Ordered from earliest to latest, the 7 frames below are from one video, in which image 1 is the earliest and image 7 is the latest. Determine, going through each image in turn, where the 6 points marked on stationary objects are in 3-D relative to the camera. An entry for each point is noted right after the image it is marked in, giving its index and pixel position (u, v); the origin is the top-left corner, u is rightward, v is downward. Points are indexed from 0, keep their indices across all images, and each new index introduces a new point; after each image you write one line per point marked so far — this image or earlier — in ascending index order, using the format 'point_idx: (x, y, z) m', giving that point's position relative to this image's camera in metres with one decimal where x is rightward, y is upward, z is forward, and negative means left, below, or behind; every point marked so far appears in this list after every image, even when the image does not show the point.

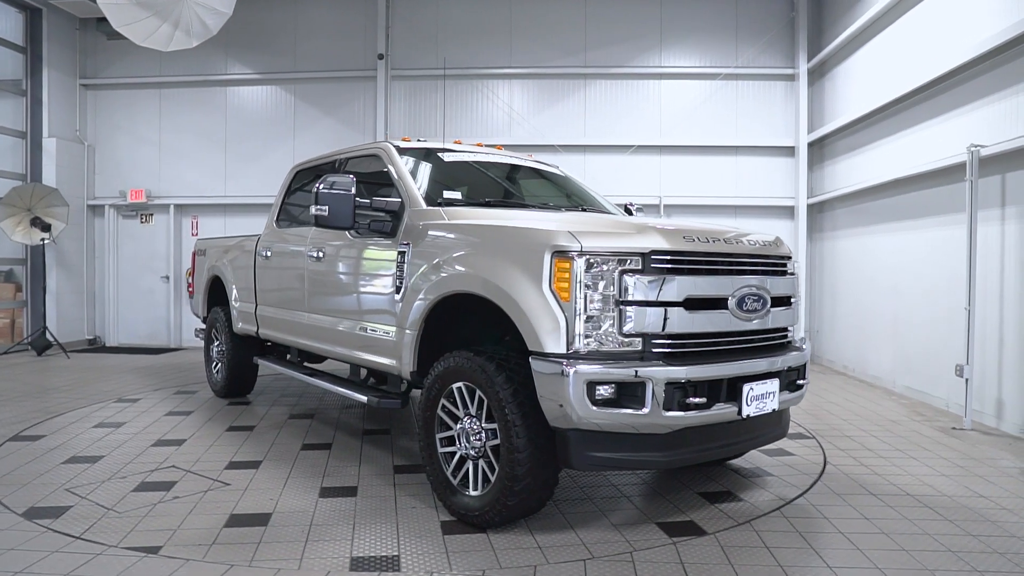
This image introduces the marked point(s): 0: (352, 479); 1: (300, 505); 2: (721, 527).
0: (-1.0, -1.2, +4.2) m
1: (-1.1, -1.2, +3.8) m
2: (+1.1, -1.2, +3.5) m
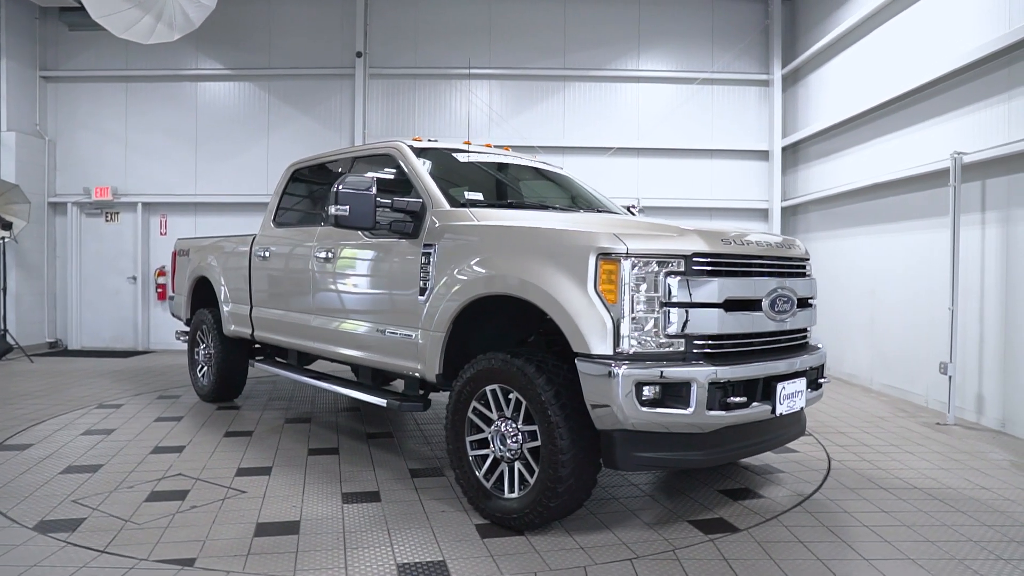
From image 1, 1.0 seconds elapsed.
0: (-0.8, -1.2, +4.2) m
1: (-1.0, -1.2, +3.7) m
2: (+1.2, -1.2, +3.6) m
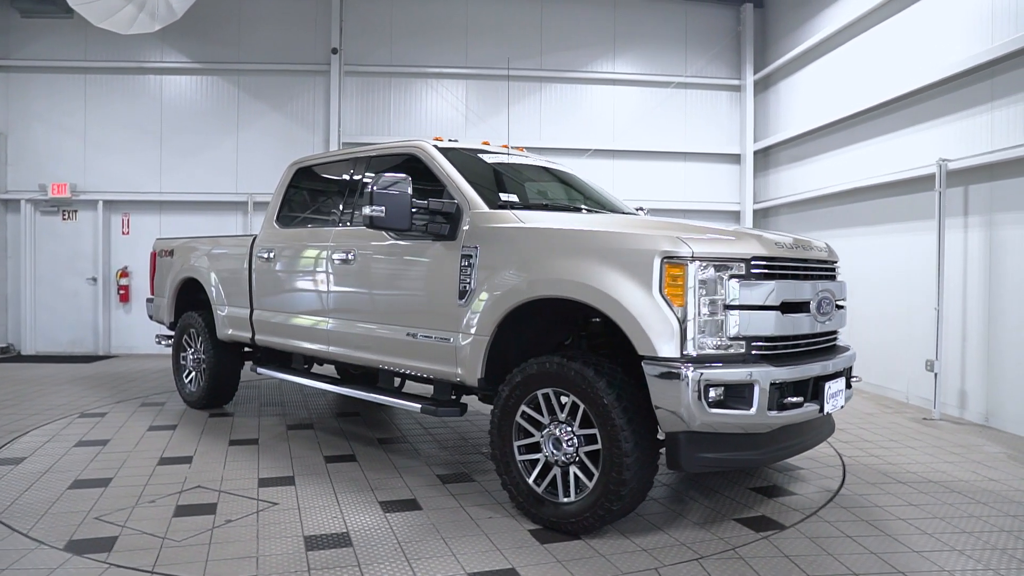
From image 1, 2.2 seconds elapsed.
0: (-0.6, -1.2, +4.1) m
1: (-0.7, -1.2, +3.6) m
2: (+1.5, -1.2, +3.7) m
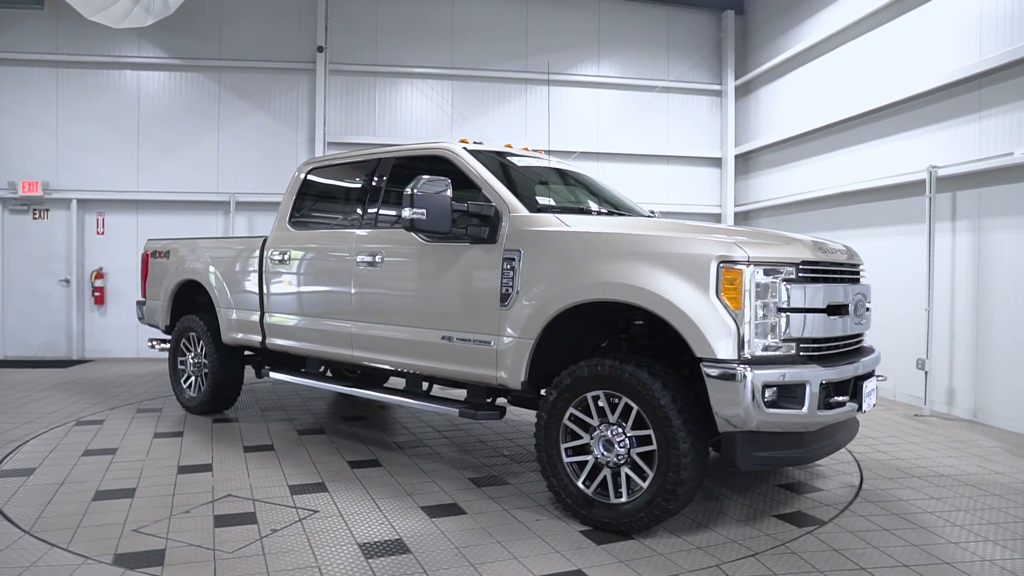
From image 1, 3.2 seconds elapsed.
0: (-0.4, -1.2, +4.1) m
1: (-0.5, -1.2, +3.6) m
2: (+1.7, -1.2, +3.8) m
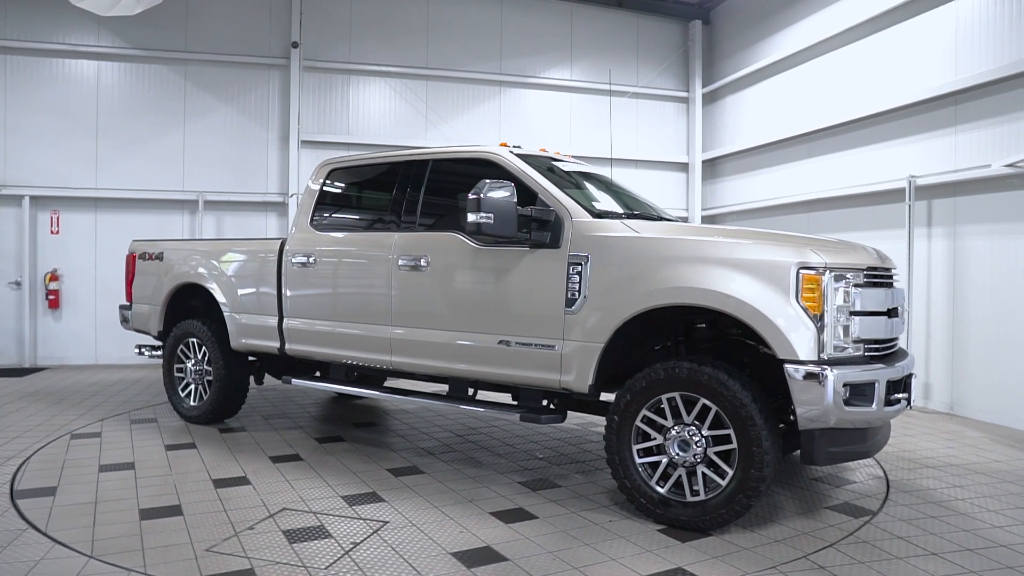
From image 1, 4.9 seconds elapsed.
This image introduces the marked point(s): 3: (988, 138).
0: (0.0, -1.2, +4.1) m
1: (-0.1, -1.2, +3.6) m
2: (+2.1, -1.3, +4.0) m
3: (+4.2, +1.3, +6.2) m
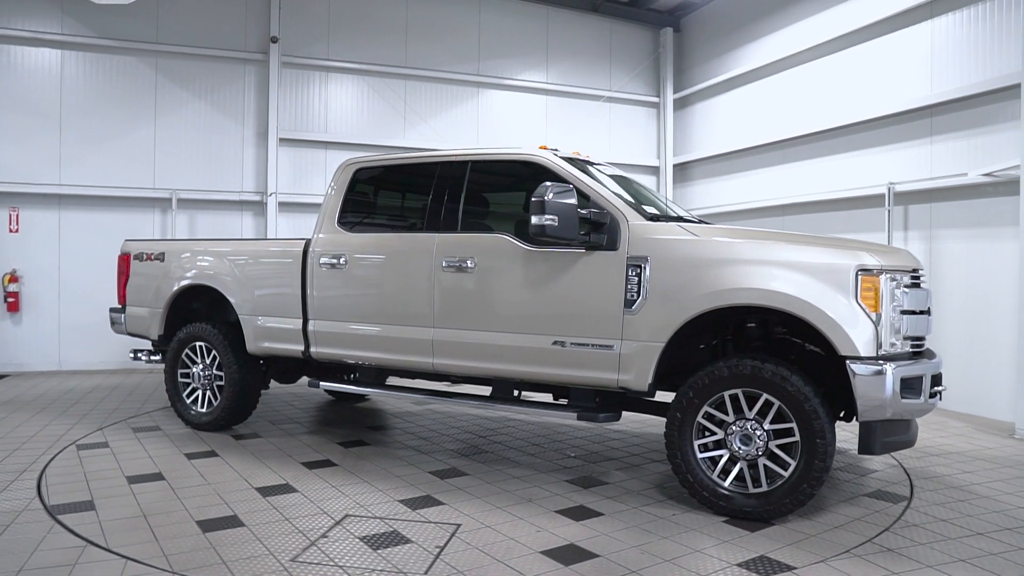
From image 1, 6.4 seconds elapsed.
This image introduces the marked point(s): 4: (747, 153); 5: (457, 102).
0: (+0.3, -1.2, +4.1) m
1: (+0.3, -1.2, +3.6) m
2: (+2.4, -1.3, +4.3) m
3: (+4.3, +1.3, +6.7) m
4: (+3.3, +1.9, +9.9) m
5: (-0.8, +2.8, +10.4) m
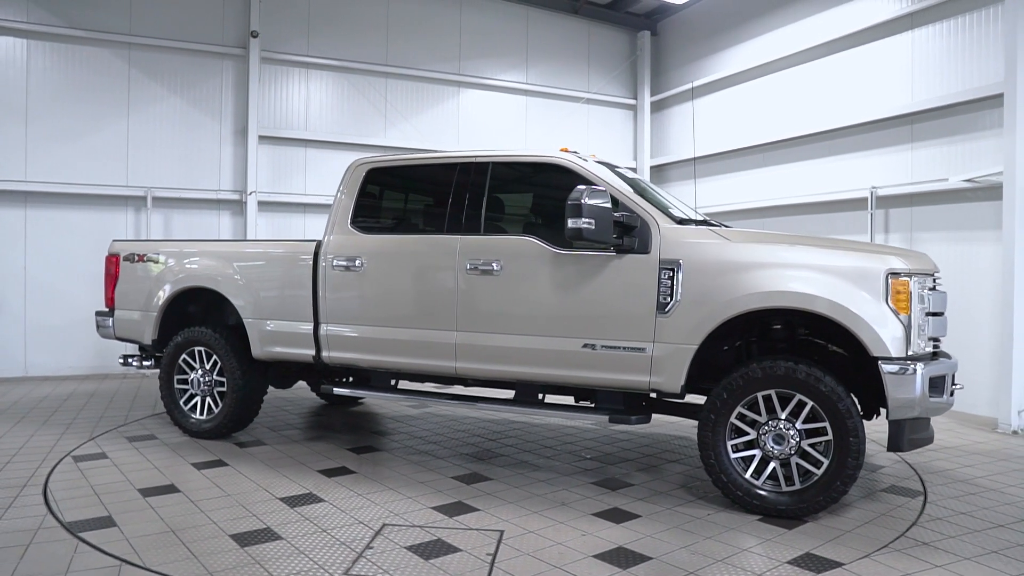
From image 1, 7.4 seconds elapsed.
0: (+0.5, -1.3, +4.1) m
1: (+0.6, -1.3, +3.6) m
2: (+2.6, -1.3, +4.5) m
3: (+4.3, +1.3, +7.0) m
4: (+3.1, +1.9, +10.1) m
5: (-1.1, +2.7, +10.3) m
